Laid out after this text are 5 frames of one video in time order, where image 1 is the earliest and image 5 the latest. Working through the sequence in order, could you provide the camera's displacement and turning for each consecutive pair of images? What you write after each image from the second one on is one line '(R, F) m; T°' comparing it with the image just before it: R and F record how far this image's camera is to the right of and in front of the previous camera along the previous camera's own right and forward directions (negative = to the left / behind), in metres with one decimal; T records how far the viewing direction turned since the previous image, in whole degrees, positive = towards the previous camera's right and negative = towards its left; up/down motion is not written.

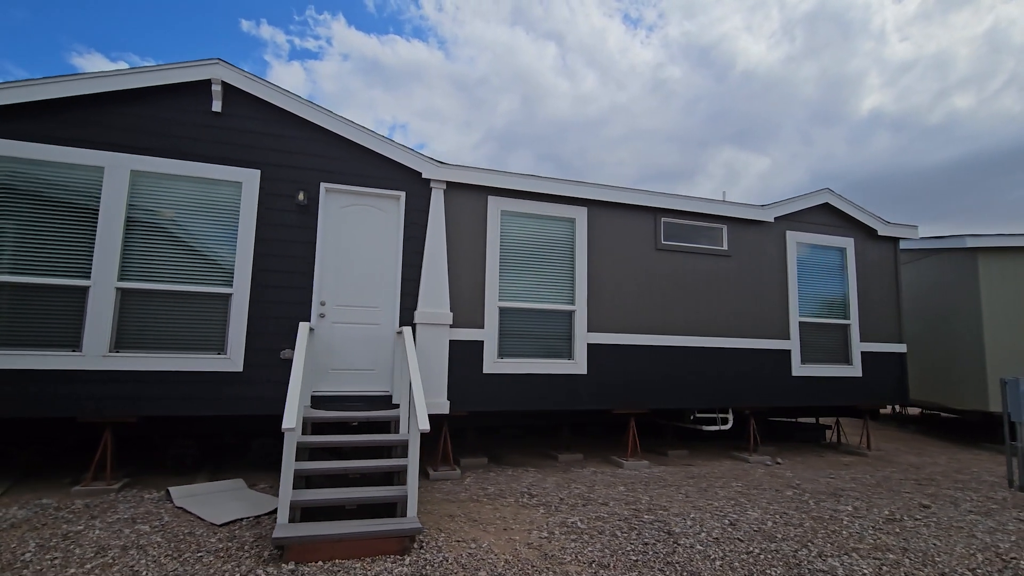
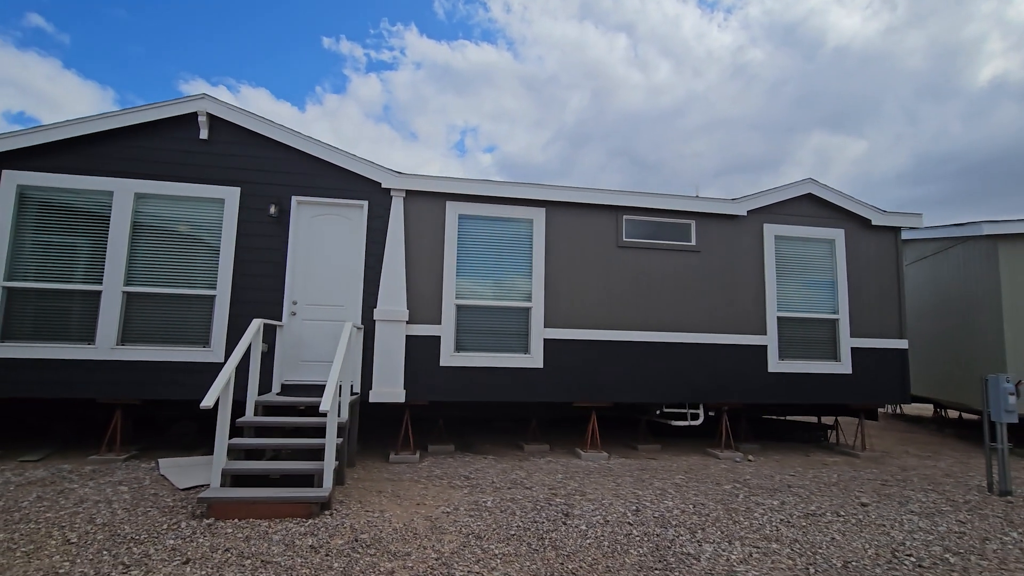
(+1.3, -0.3) m; -8°
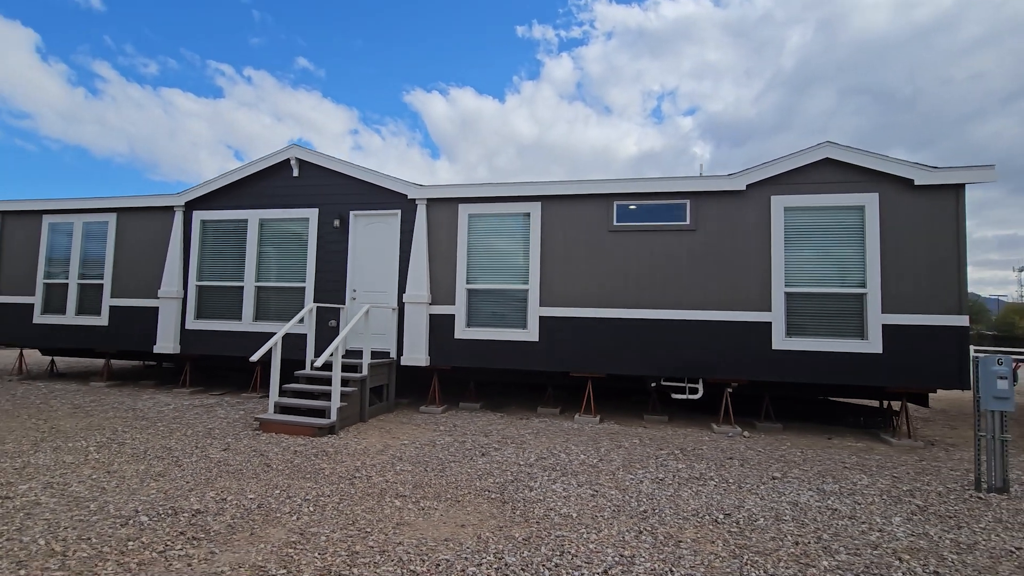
(+2.6, -0.5) m; -22°
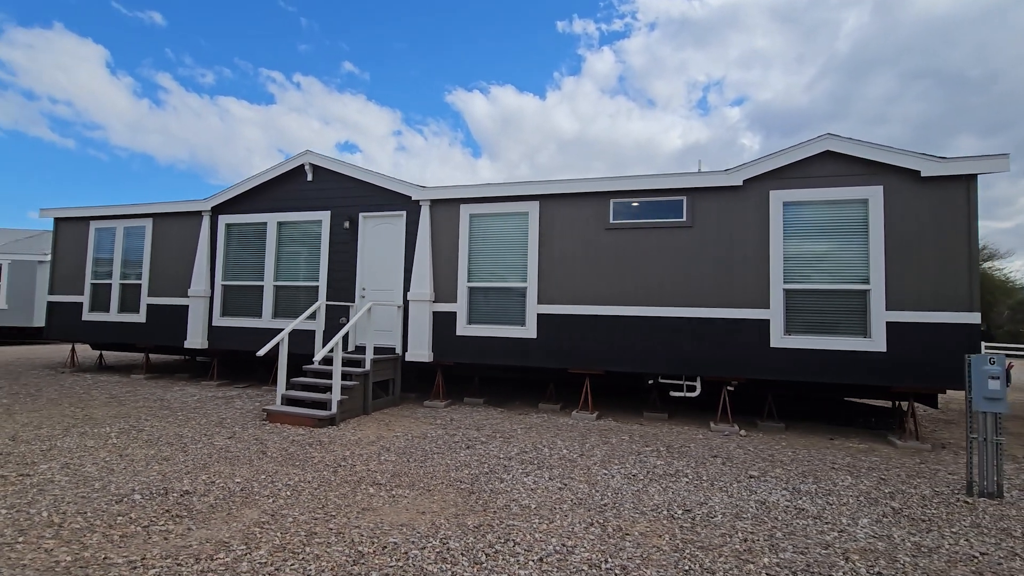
(+0.6, -0.1) m; -5°
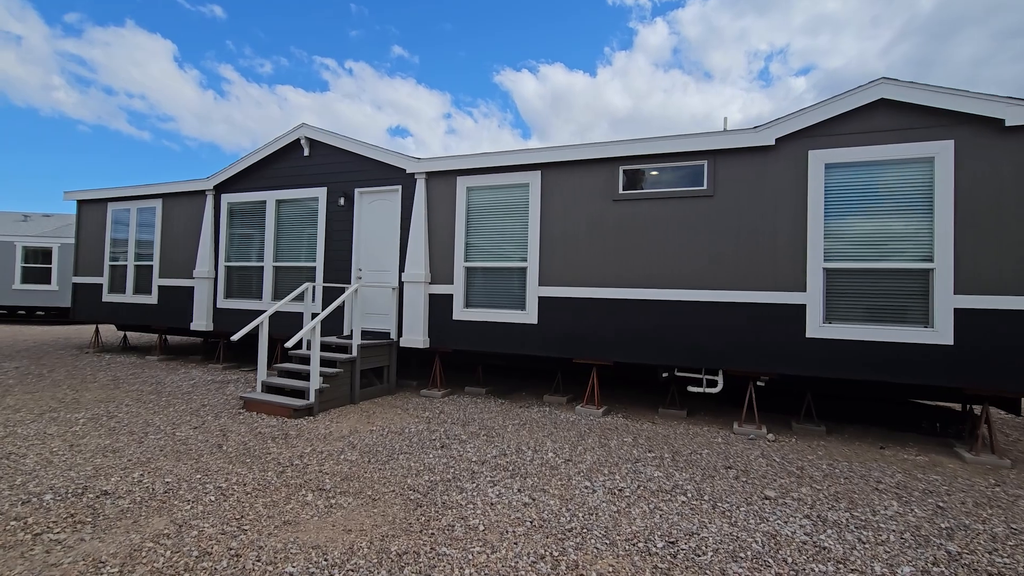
(+0.6, +0.7) m; -6°
